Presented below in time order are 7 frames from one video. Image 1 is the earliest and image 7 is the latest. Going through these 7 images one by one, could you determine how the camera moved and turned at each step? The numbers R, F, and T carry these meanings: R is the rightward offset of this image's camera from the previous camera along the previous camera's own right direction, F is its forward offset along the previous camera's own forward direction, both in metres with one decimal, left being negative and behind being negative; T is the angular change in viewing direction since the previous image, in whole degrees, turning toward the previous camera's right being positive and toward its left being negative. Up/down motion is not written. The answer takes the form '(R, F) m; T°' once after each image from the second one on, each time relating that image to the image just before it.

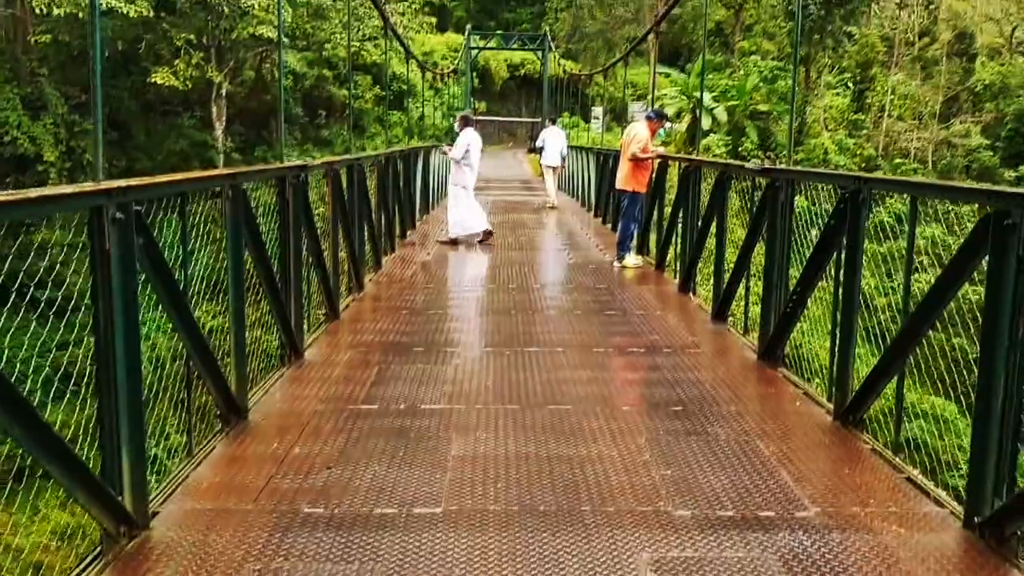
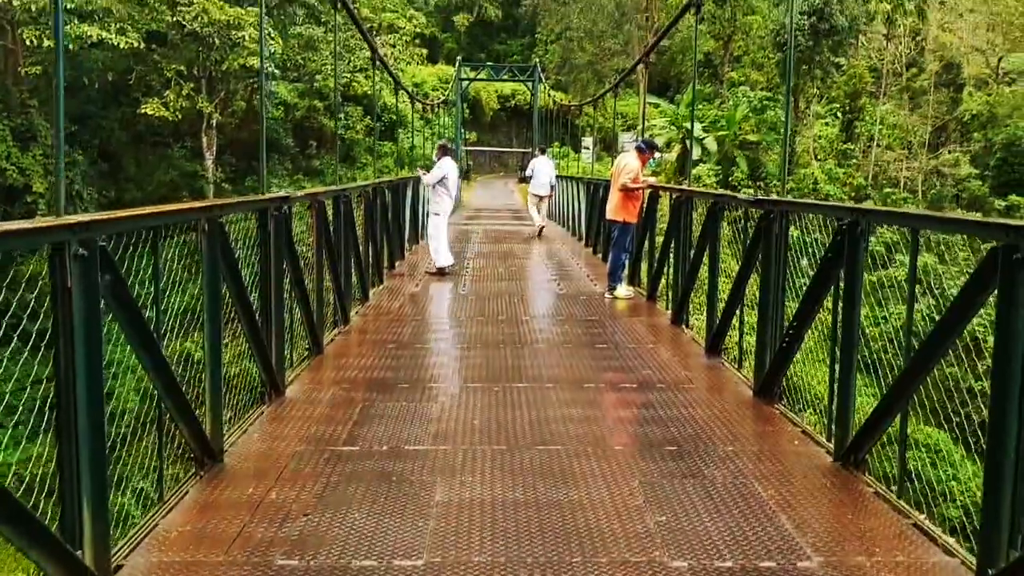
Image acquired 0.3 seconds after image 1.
(0.0, +0.1) m; +1°
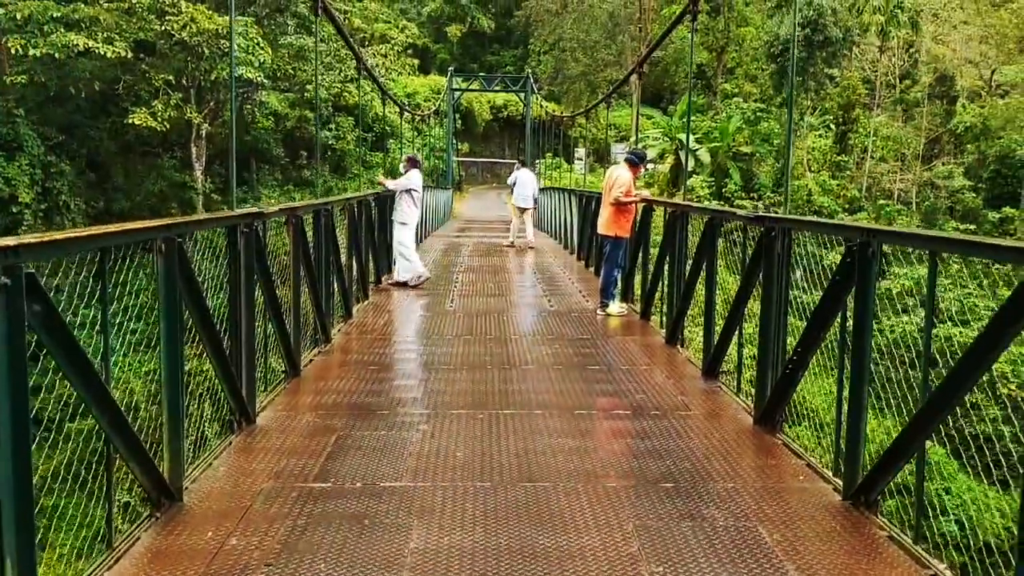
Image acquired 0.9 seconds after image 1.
(0.0, +0.2) m; 0°
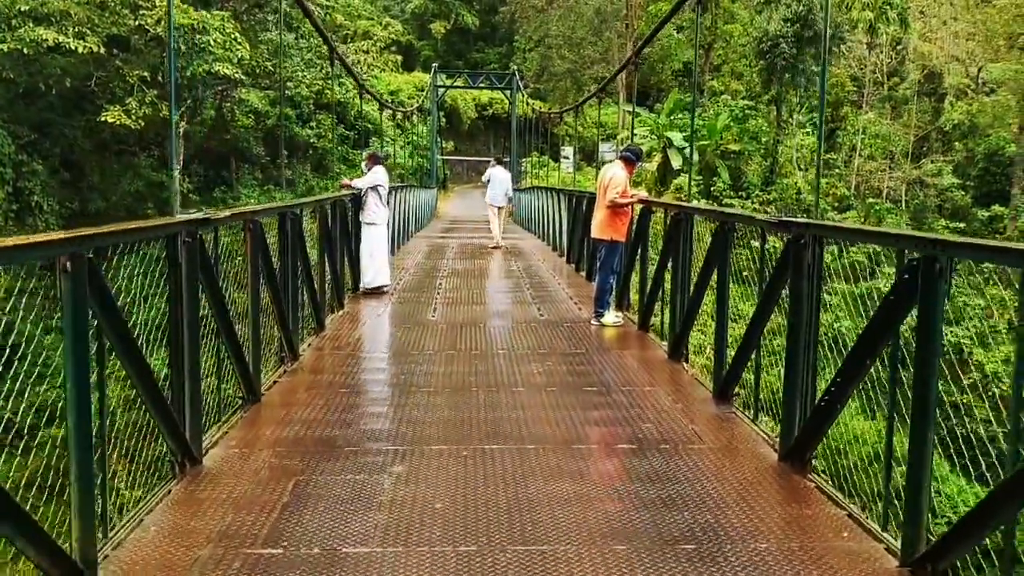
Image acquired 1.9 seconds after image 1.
(0.0, +0.5) m; +1°
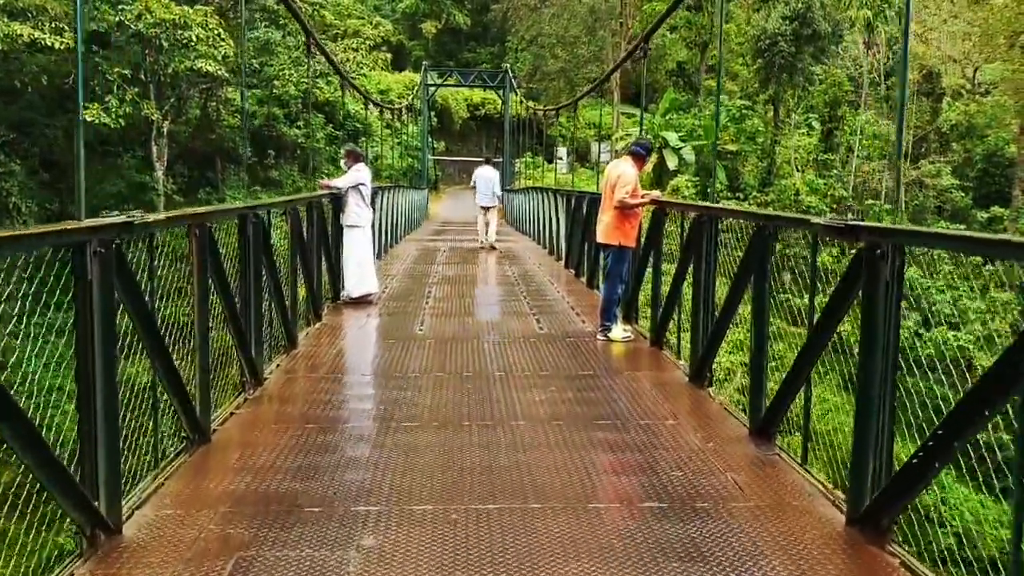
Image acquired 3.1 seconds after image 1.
(0.0, +0.6) m; +1°
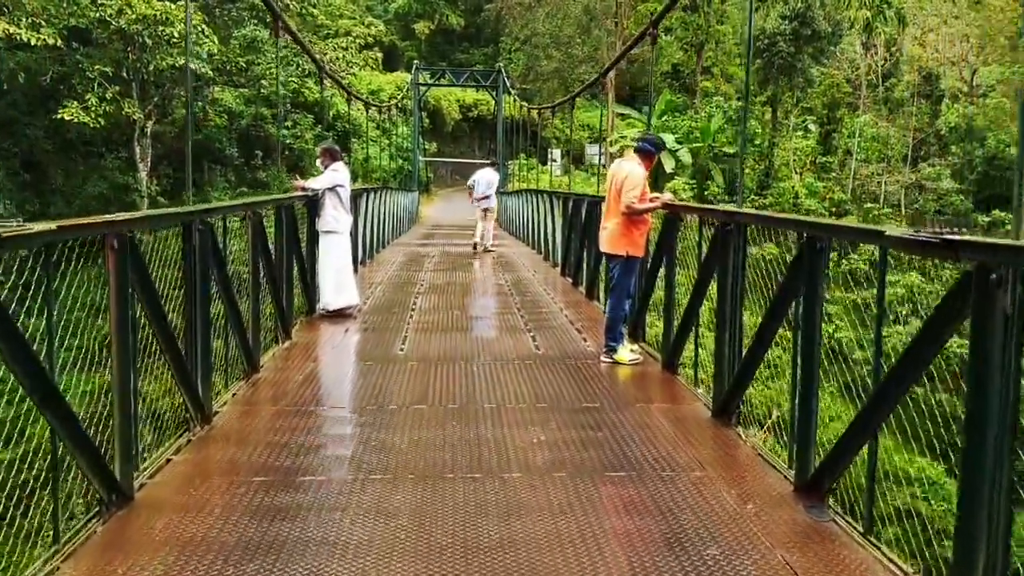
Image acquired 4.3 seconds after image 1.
(0.0, +0.6) m; 0°
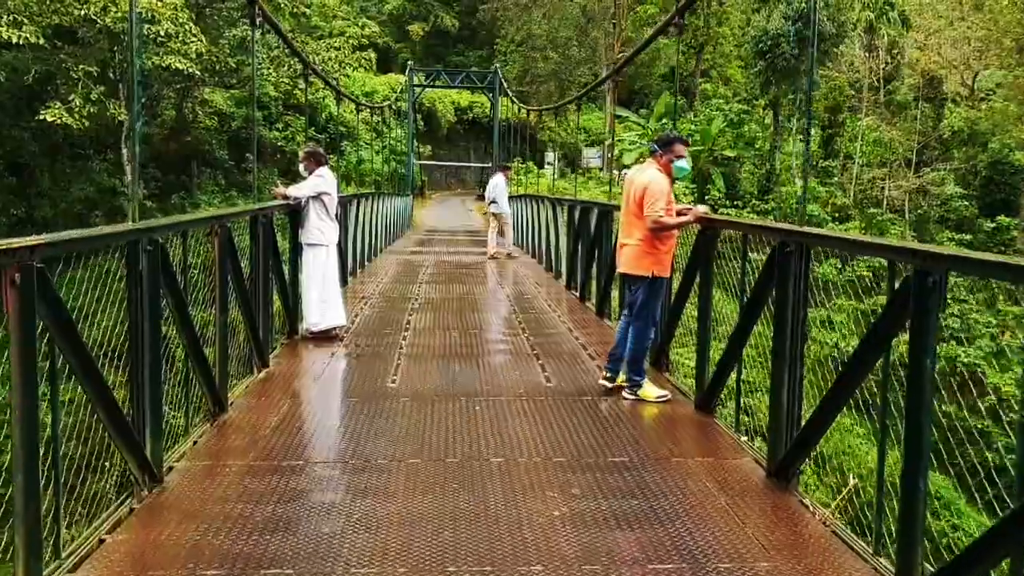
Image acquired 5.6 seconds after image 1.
(-0.1, +0.6) m; 0°
